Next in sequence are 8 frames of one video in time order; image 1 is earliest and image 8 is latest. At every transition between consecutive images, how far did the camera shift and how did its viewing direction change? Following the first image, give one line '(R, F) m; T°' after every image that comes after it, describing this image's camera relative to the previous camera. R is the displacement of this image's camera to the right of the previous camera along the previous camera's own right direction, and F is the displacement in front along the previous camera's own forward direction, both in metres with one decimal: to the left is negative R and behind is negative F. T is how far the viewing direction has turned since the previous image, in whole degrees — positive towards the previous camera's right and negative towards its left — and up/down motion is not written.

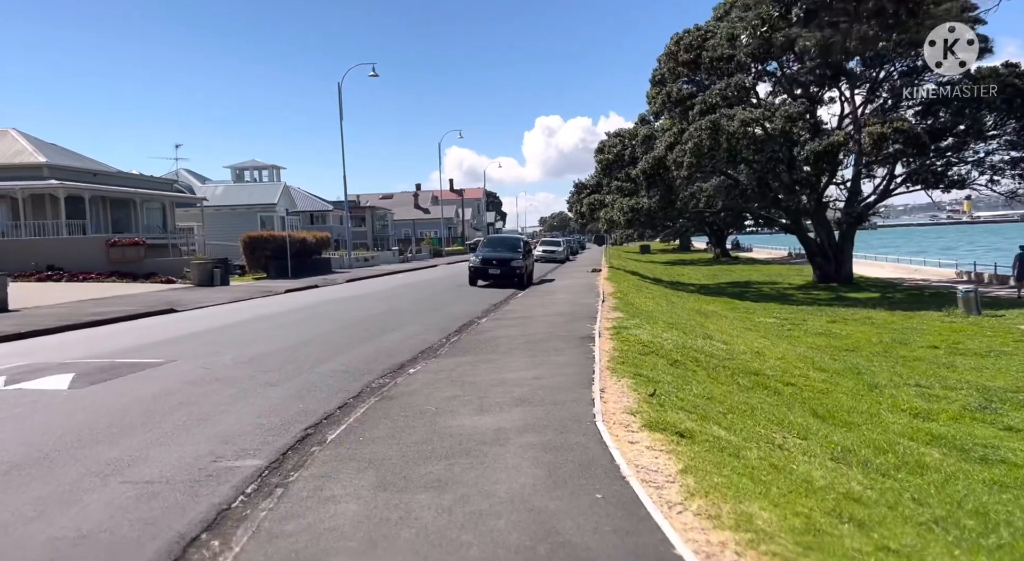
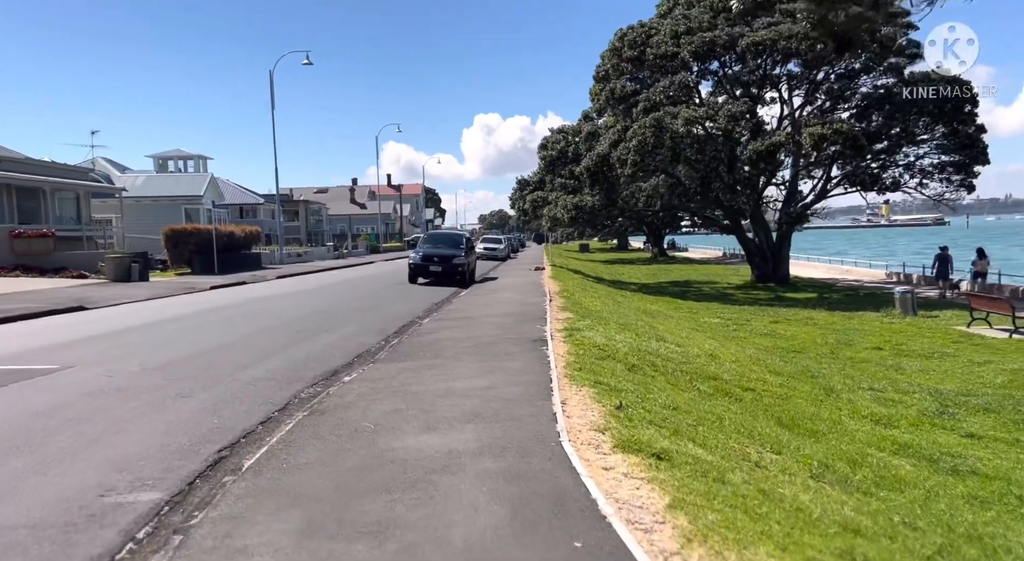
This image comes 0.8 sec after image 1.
(-0.1, +0.8) m; +5°
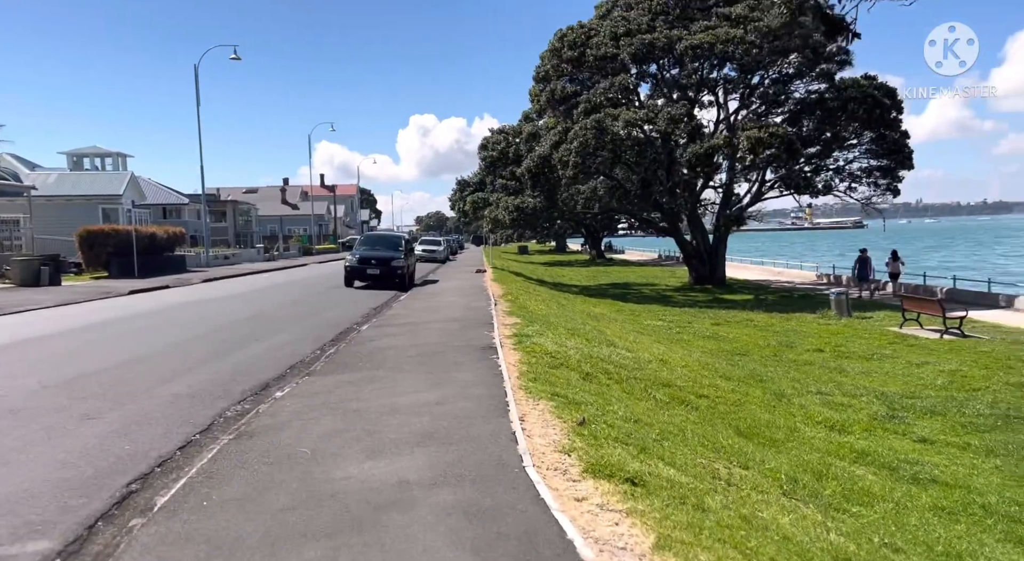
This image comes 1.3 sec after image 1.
(-0.1, +0.5) m; +5°
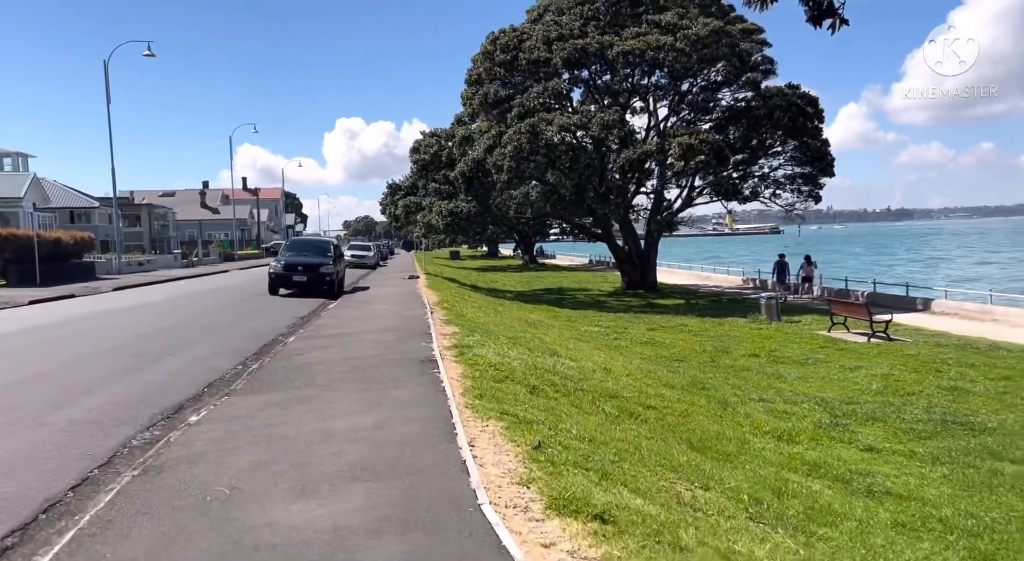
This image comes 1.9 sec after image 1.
(-0.1, +0.5) m; +6°
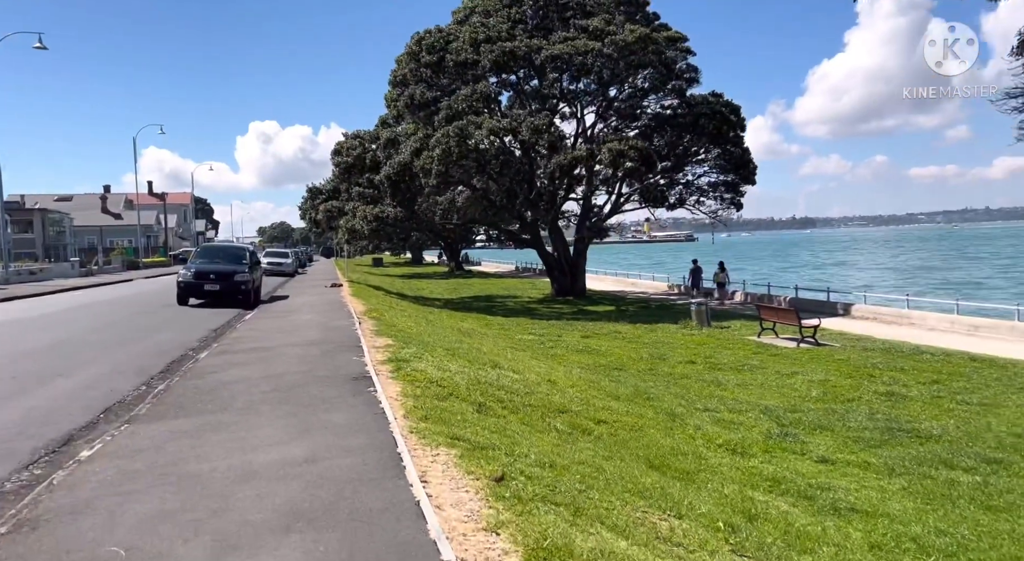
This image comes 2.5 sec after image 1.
(-0.2, +0.6) m; +6°
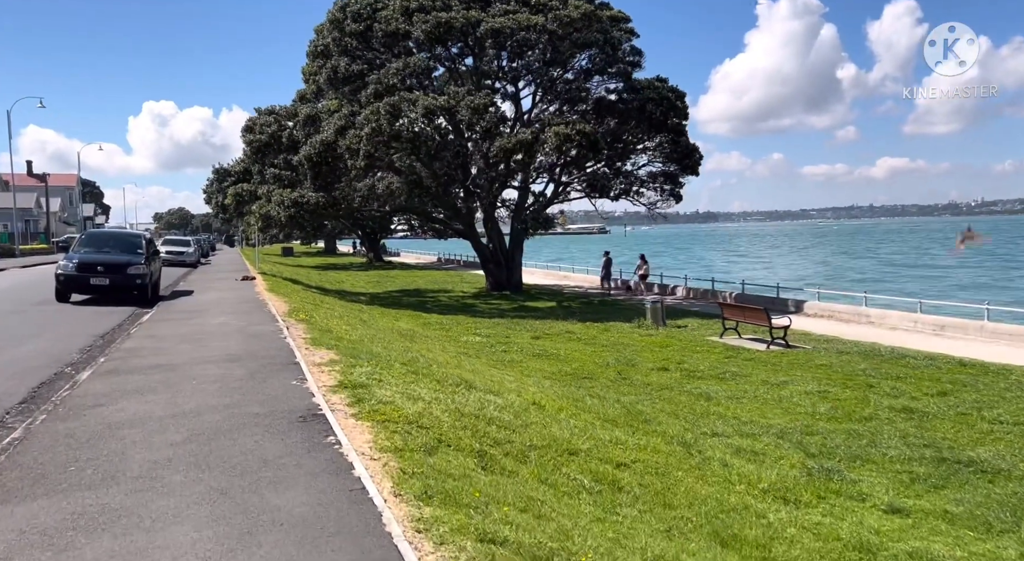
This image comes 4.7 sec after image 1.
(-0.8, +1.9) m; +7°
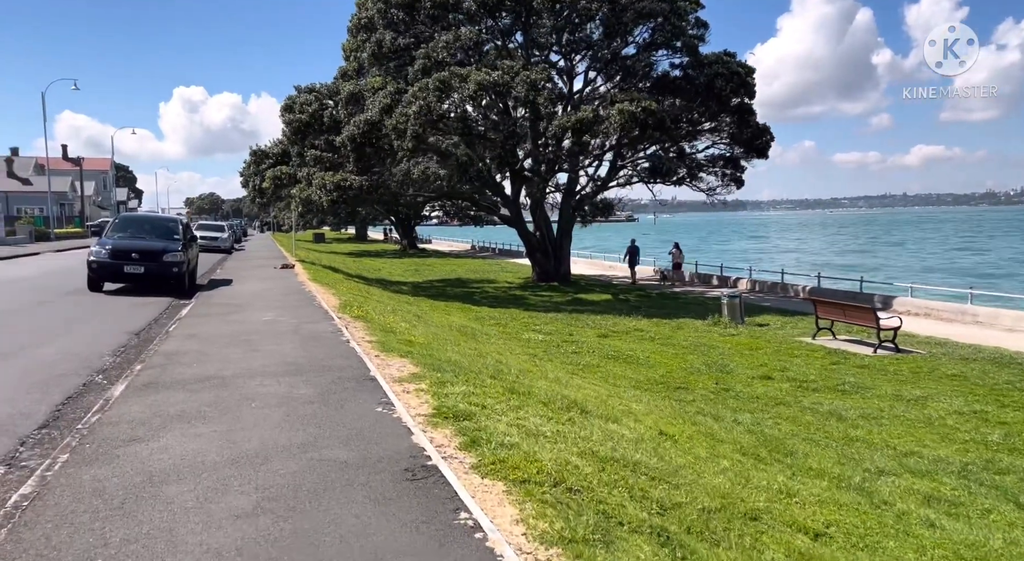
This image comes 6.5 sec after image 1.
(-1.0, +1.6) m; -2°
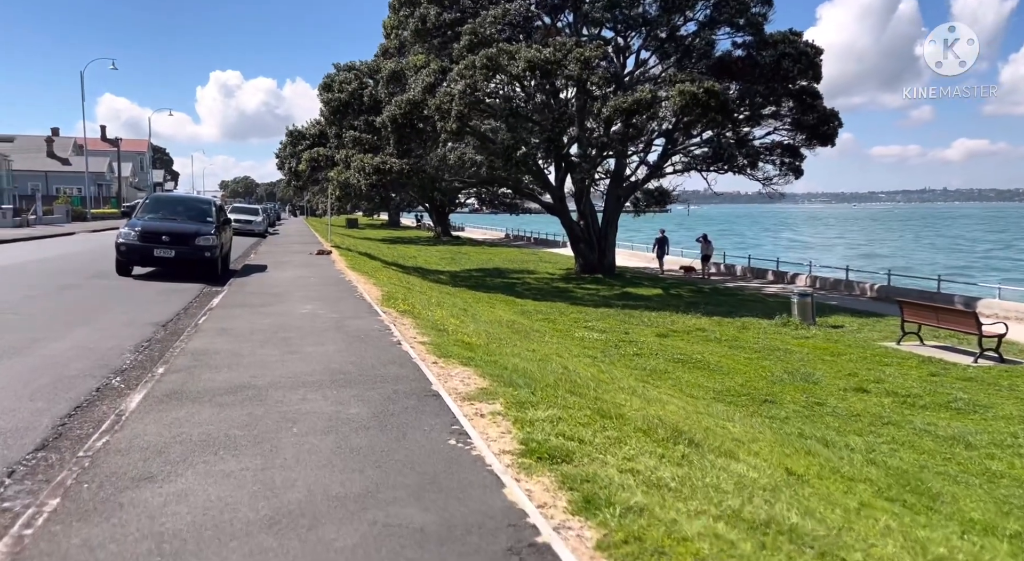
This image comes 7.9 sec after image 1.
(-0.5, +1.2) m; -2°
